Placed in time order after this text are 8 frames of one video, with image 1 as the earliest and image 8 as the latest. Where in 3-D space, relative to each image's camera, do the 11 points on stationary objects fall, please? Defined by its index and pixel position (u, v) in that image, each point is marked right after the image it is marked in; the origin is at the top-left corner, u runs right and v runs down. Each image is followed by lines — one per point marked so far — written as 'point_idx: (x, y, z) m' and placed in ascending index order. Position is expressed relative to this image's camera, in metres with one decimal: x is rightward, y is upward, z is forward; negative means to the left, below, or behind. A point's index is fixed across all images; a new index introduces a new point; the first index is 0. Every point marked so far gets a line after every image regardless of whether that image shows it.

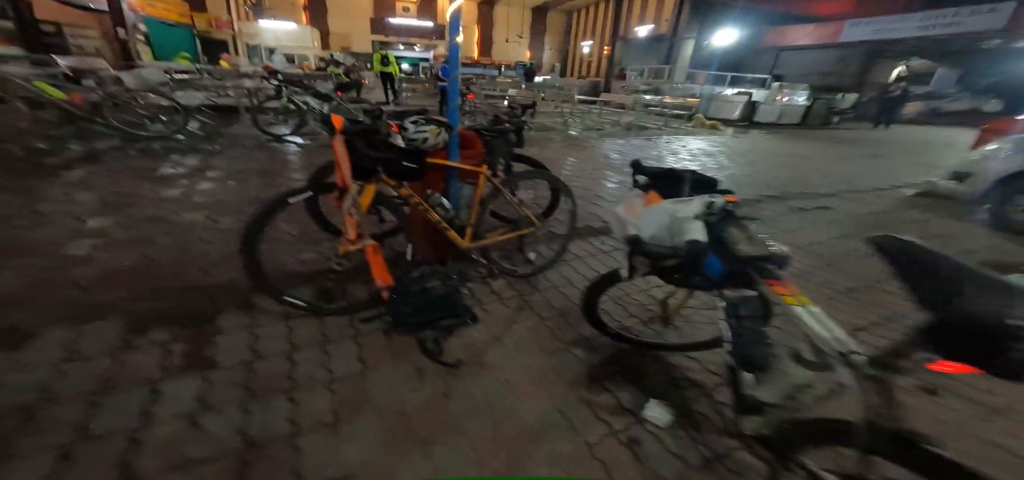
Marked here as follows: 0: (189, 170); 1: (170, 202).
0: (-3.5, +0.8, +4.3) m
1: (-3.0, +0.3, +3.5) m
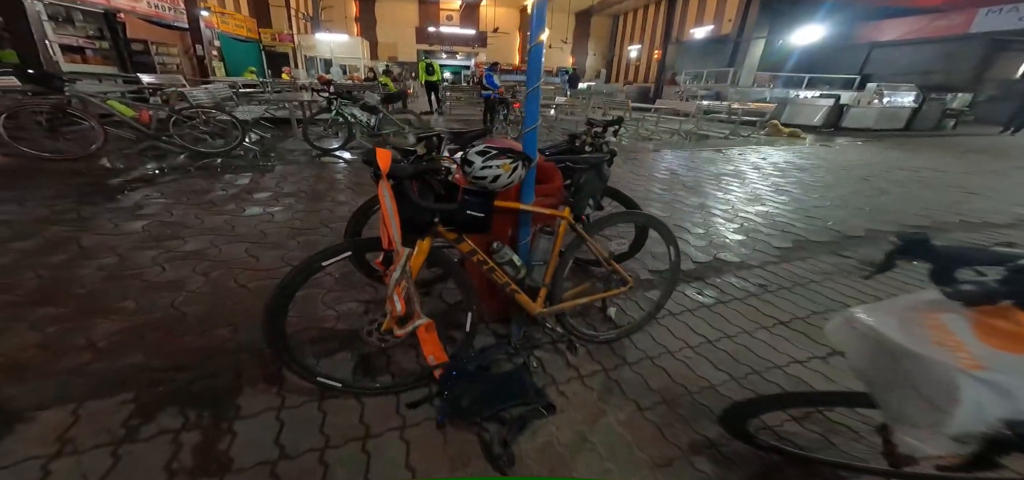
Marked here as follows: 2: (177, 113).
0: (-2.9, +0.6, +4.2) m
1: (-2.4, +0.1, +3.2) m
2: (-4.2, +1.7, +5.0) m
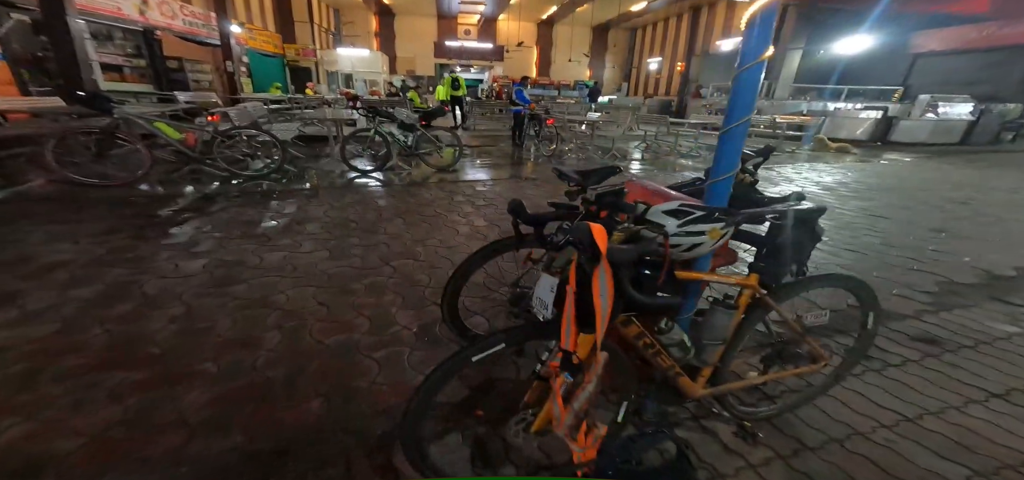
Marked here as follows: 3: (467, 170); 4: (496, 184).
0: (-2.3, +0.2, +4.0) m
1: (-1.8, -0.2, +3.0) m
2: (-3.5, +1.3, +4.8) m
3: (-0.8, +1.3, +6.7) m
4: (-0.3, +0.9, +5.8) m
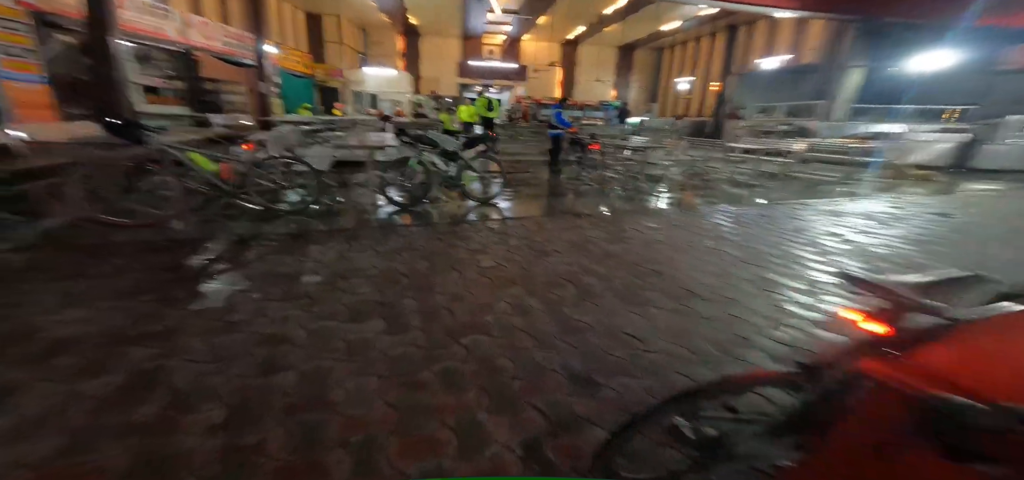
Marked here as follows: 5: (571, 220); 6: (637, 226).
0: (-1.6, -0.3, +3.4) m
1: (-1.1, -0.7, +2.4) m
2: (-2.7, +0.8, +4.3) m
3: (0.0, +0.7, +6.2) m
4: (+0.5, +0.3, +5.2) m
5: (+0.7, +0.3, +5.0) m
6: (+1.5, +0.2, +4.7) m
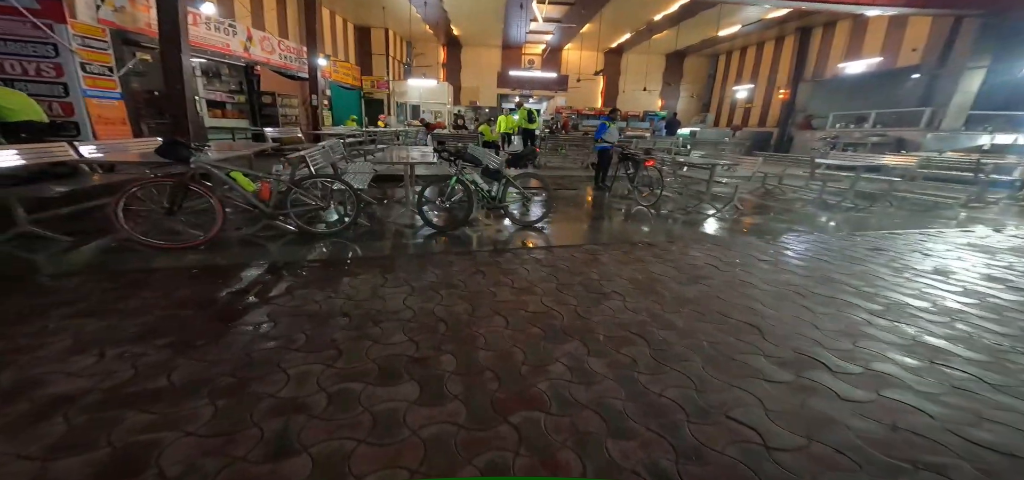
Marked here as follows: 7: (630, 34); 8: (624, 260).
0: (-1.1, -0.5, +3.0) m
1: (-0.8, -1.0, +2.0) m
2: (-2.2, +0.6, +4.1) m
3: (+0.7, +0.3, +5.6) m
4: (+1.1, 0.0, +4.6) m
5: (+1.3, -0.1, +4.4) m
6: (+2.1, -0.2, +4.0) m
7: (+4.8, +8.4, +16.3) m
8: (+1.1, -0.2, +4.0) m
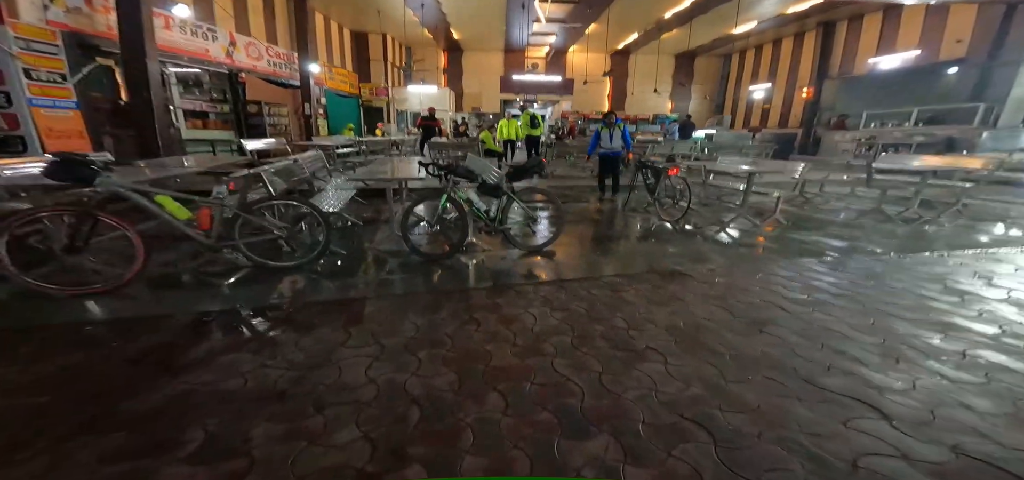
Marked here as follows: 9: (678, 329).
0: (-1.1, -0.8, +2.2) m
1: (-0.8, -1.2, +1.2) m
2: (-2.2, +0.2, +3.3) m
3: (+0.7, 0.0, +4.8) m
4: (+1.1, -0.3, +3.8) m
5: (+1.3, -0.3, +3.6) m
6: (+2.1, -0.4, +3.2) m
7: (+4.9, +8.0, +15.5) m
8: (+1.2, -0.5, +3.2) m
9: (+1.1, -0.6, +2.7) m
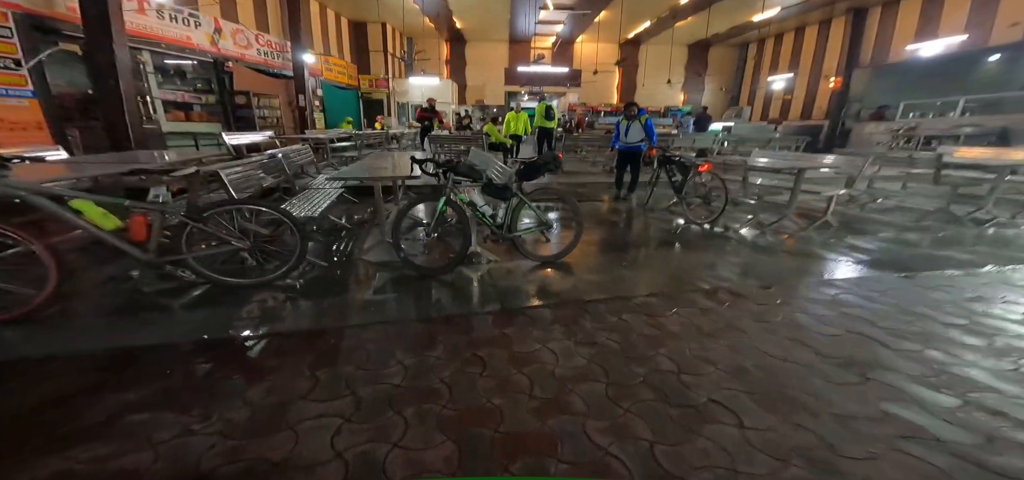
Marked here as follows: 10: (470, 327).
0: (-1.1, -0.9, +1.6) m
1: (-0.7, -1.3, +0.6) m
2: (-2.1, +0.2, +2.7) m
3: (+0.8, -0.1, +4.2) m
4: (+1.2, -0.4, +3.2) m
5: (+1.4, -0.4, +3.0) m
6: (+2.2, -0.5, +2.6) m
7: (+5.1, +8.1, +14.8) m
8: (+1.2, -0.6, +2.6) m
9: (+1.2, -0.7, +2.1) m
10: (-0.3, -0.6, +2.6) m
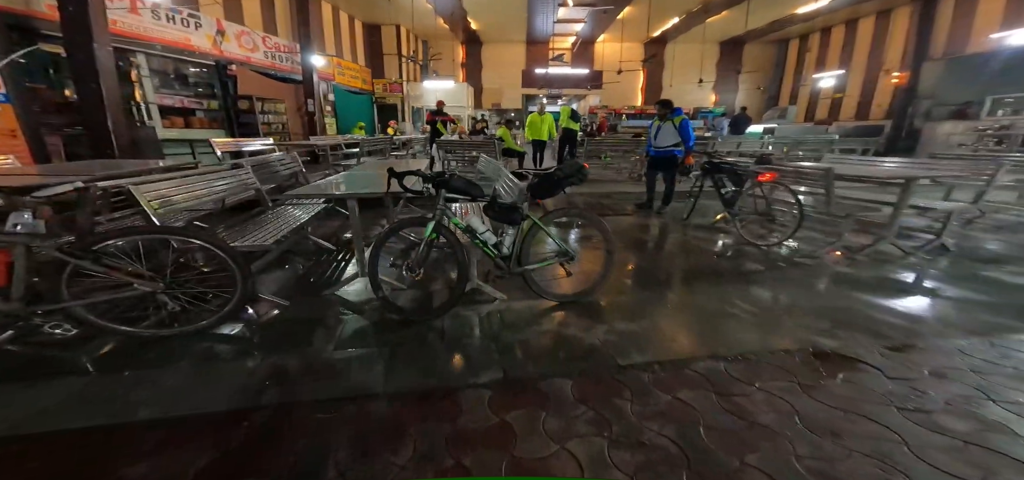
0: (-1.1, -1.1, +0.9) m
1: (-0.8, -1.5, -0.2) m
2: (-2.1, 0.0, +2.0) m
3: (+0.9, -0.3, +3.4) m
4: (+1.3, -0.6, +2.3) m
5: (+1.4, -0.6, +2.1) m
6: (+2.2, -0.7, +1.7) m
7: (+5.8, +7.7, +13.8) m
8: (+1.3, -0.8, +1.7) m
9: (+1.2, -0.9, +1.2) m
10: (-0.2, -0.8, +1.8) m
